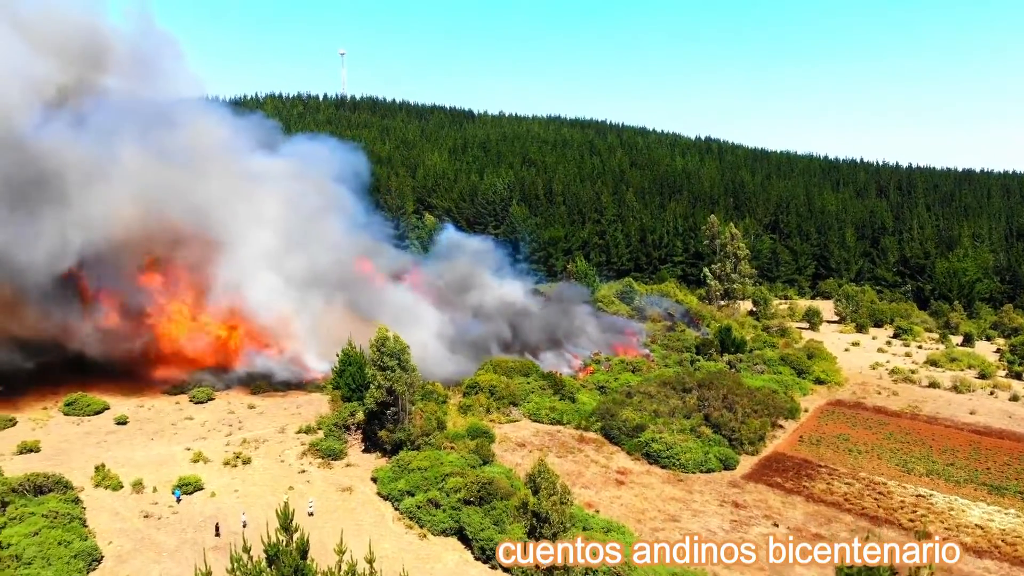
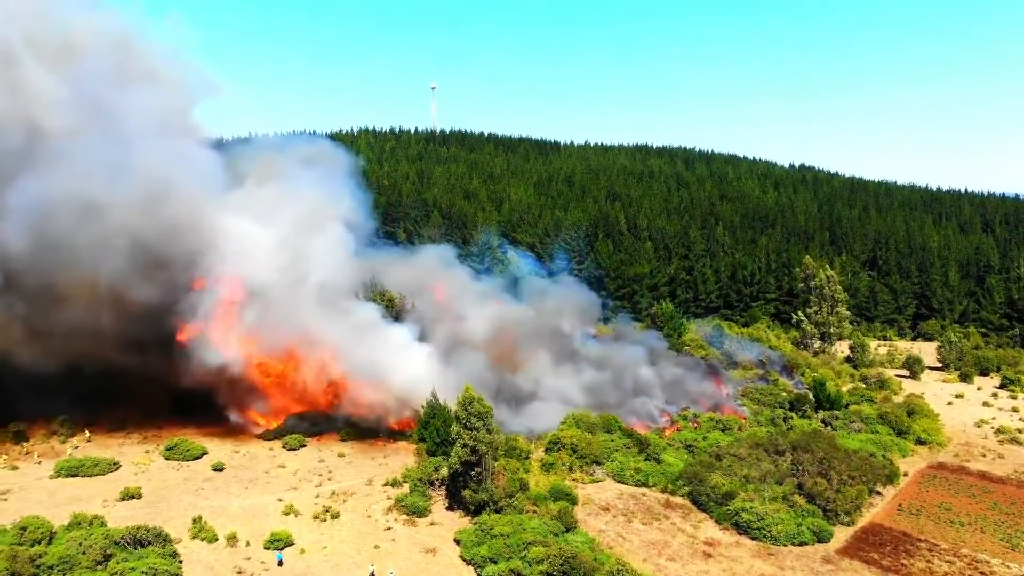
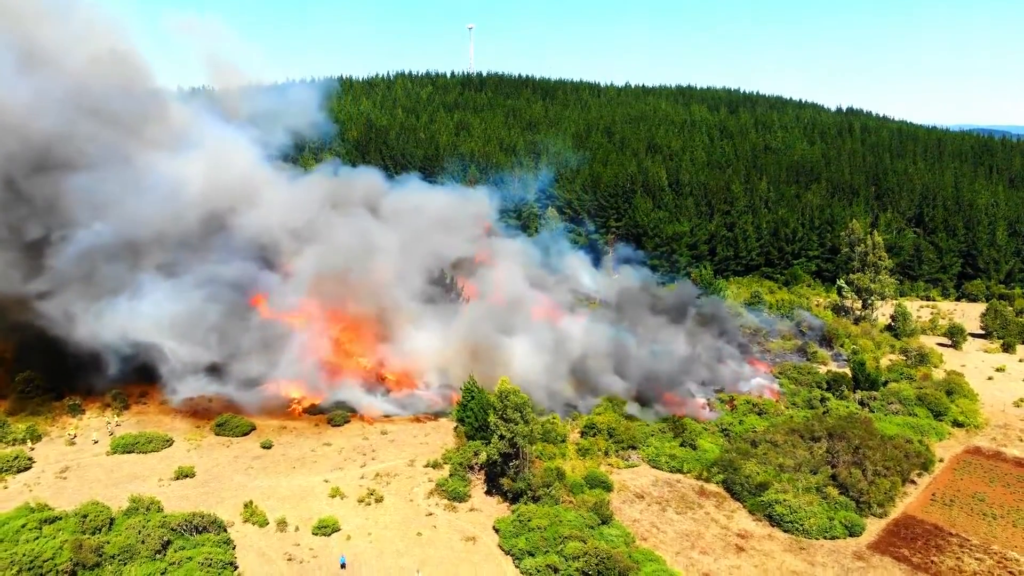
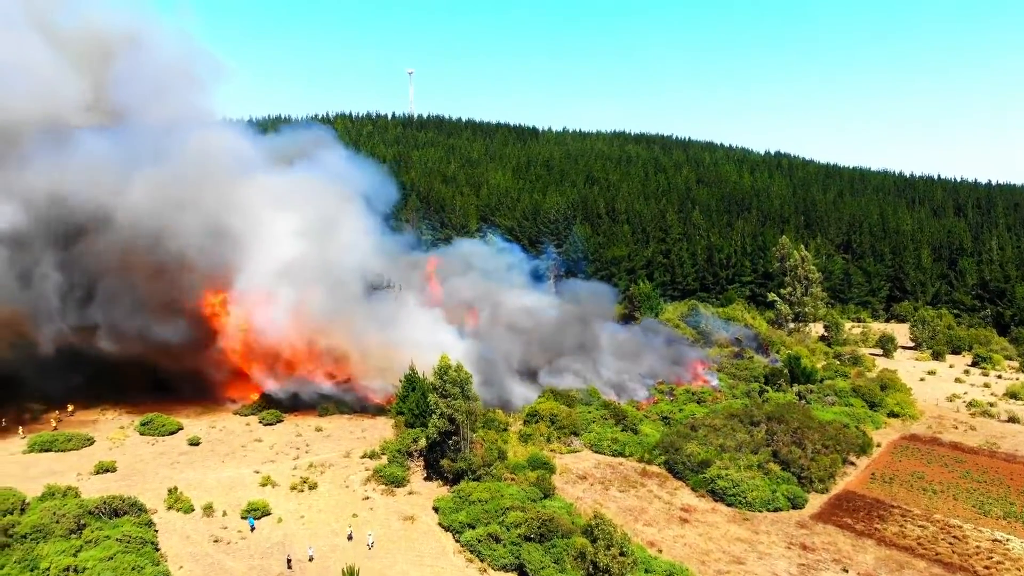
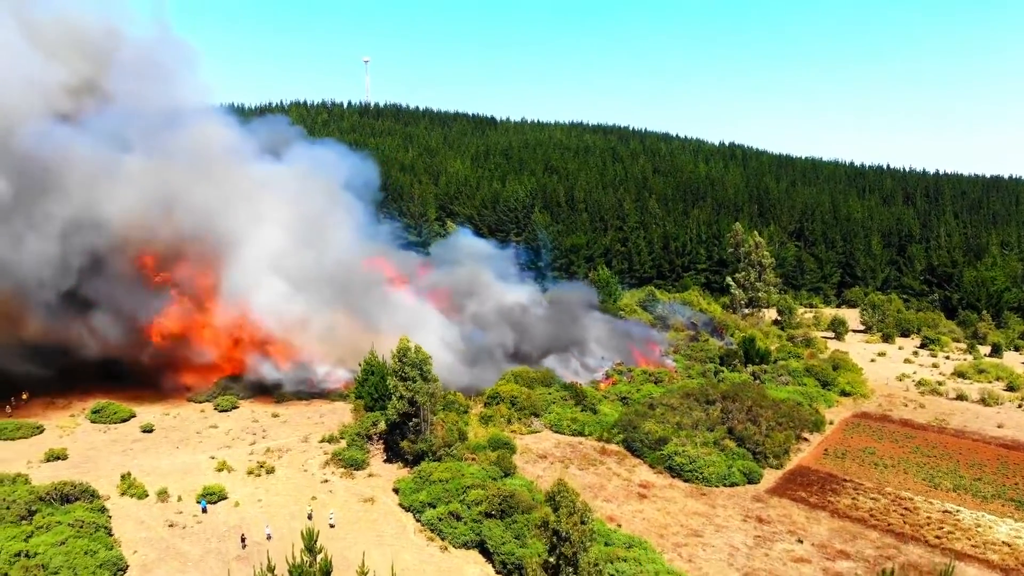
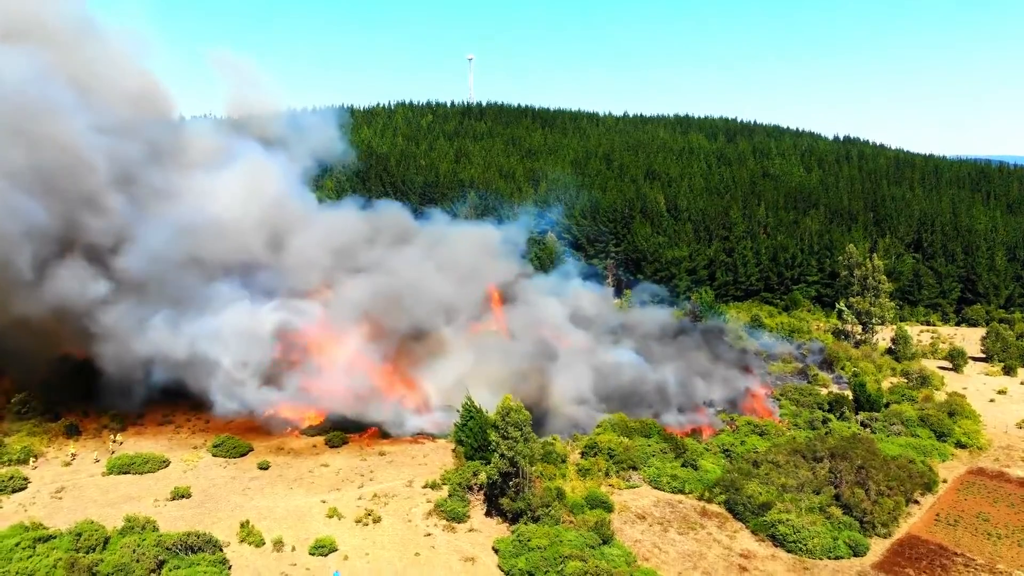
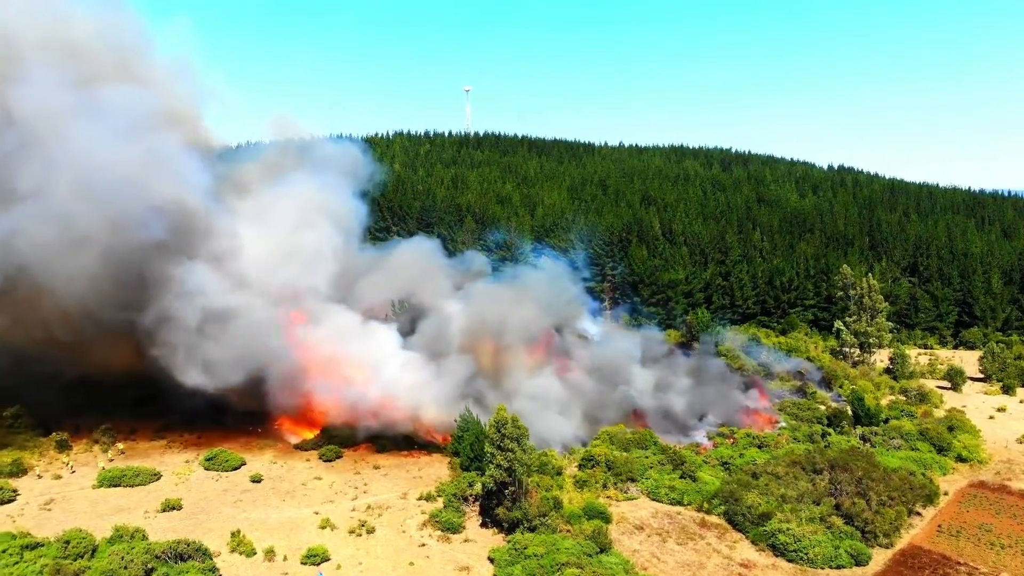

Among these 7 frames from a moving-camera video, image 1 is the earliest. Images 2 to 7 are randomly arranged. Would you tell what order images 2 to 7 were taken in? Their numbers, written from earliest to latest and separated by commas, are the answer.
5, 4, 2, 7, 6, 3
